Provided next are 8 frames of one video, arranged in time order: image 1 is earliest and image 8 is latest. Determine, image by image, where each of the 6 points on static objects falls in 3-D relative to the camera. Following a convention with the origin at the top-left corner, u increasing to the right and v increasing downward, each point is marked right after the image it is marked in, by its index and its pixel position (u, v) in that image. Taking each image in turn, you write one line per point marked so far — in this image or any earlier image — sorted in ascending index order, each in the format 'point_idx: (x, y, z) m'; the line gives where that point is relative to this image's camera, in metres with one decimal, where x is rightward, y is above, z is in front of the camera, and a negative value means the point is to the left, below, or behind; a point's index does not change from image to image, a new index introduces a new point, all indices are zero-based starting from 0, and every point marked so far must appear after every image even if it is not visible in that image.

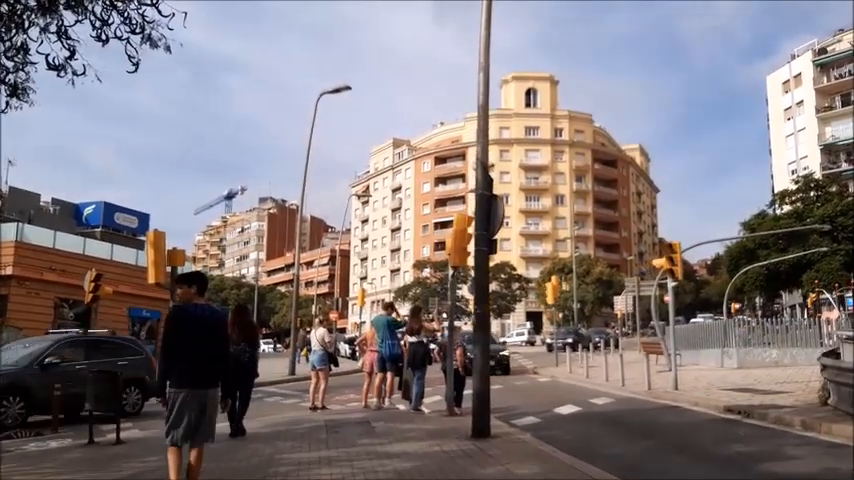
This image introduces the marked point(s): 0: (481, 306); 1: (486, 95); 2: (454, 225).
0: (+0.6, -0.7, +9.3) m
1: (+0.7, +1.8, +9.9) m
2: (+0.4, +0.2, +11.4) m
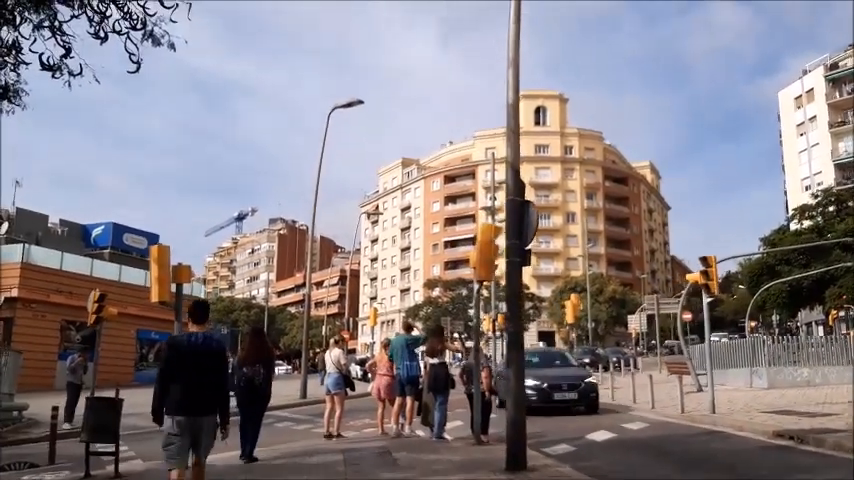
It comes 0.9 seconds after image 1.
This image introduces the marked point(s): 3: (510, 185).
0: (+0.9, -0.9, +8.5) m
1: (+1.0, +1.7, +9.1) m
2: (+0.7, 0.0, +10.6) m
3: (+0.9, +0.6, +8.8) m
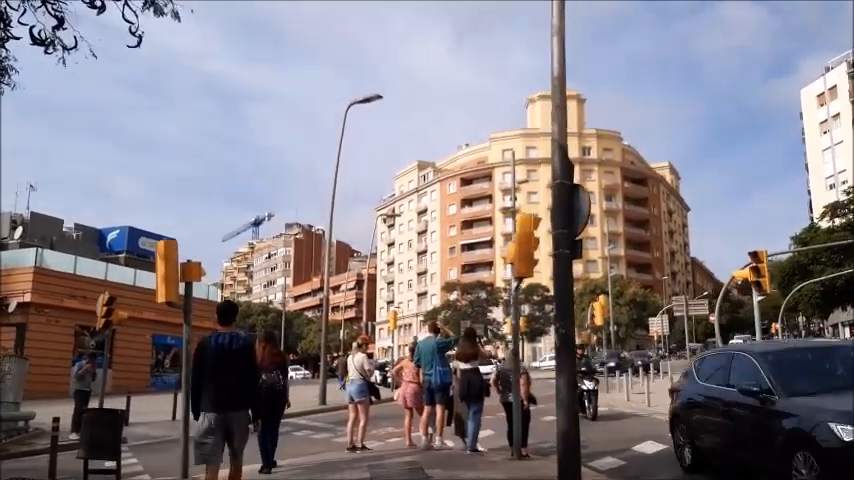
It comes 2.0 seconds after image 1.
0: (+1.3, -0.8, +7.5) m
1: (+1.3, +1.7, +8.1) m
2: (+1.1, +0.1, +9.6) m
3: (+1.2, +0.7, +7.8) m
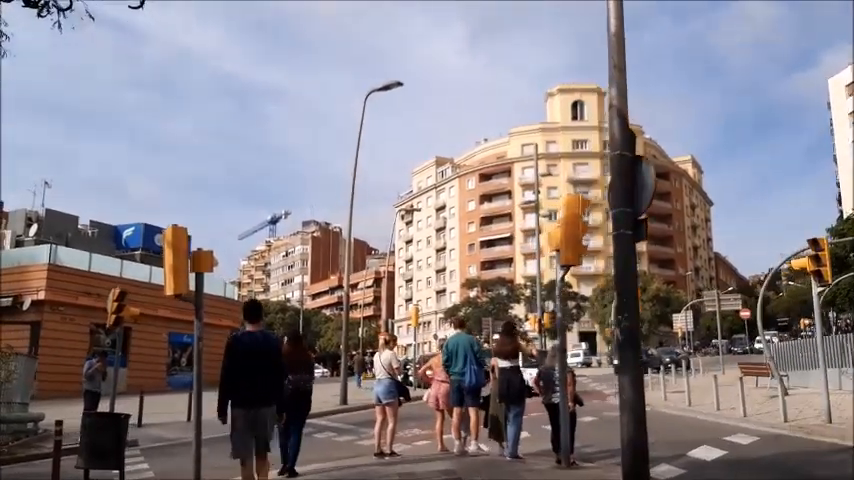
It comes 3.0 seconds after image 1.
0: (+1.6, -0.6, +6.5) m
1: (+1.7, +1.9, +7.1) m
2: (+1.4, +0.3, +8.6) m
3: (+1.6, +0.9, +6.8) m
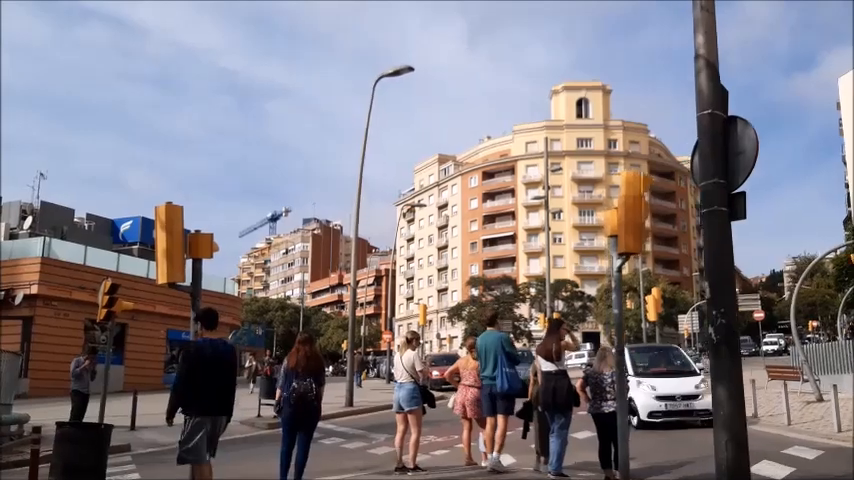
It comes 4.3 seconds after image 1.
0: (+1.9, -0.4, +5.3) m
1: (+2.0, +2.1, +5.9) m
2: (+1.8, +0.5, +7.4) m
3: (+1.9, +1.0, +5.6) m
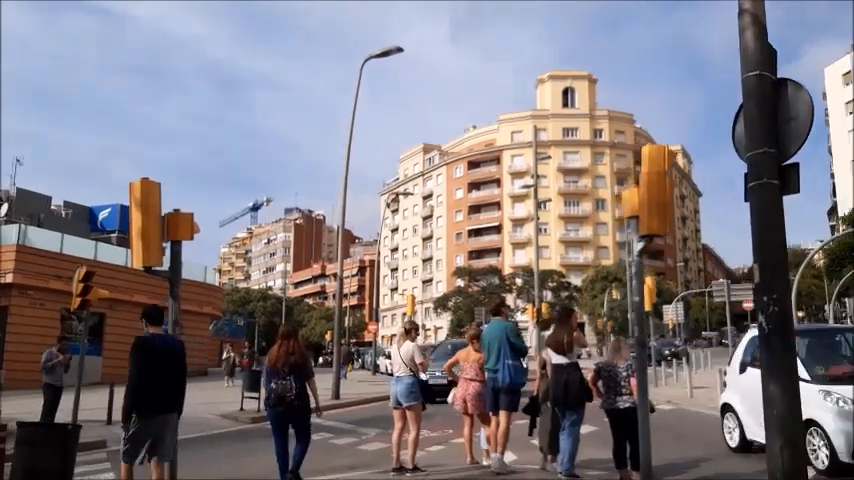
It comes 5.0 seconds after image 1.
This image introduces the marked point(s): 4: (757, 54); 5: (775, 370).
0: (+2.0, -0.3, +4.6) m
1: (+2.1, +2.2, +5.3) m
2: (+1.8, +0.6, +6.7) m
3: (+2.0, +1.1, +5.0) m
4: (+2.0, +1.1, +4.9) m
5: (+1.9, -0.7, +4.5) m
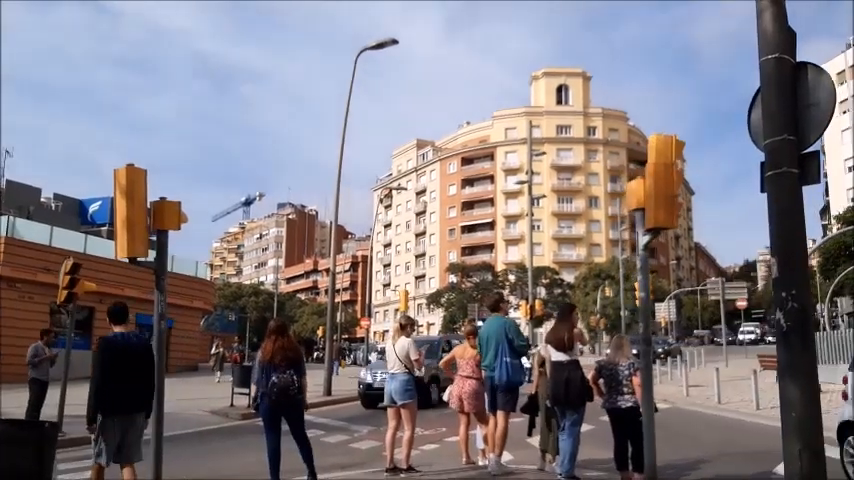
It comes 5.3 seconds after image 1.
0: (+2.0, -0.3, +4.4) m
1: (+2.1, +2.2, +5.0) m
2: (+1.8, +0.7, +6.5) m
3: (+2.0, +1.2, +4.7) m
4: (+2.0, +1.2, +4.7) m
5: (+1.9, -0.7, +4.3) m
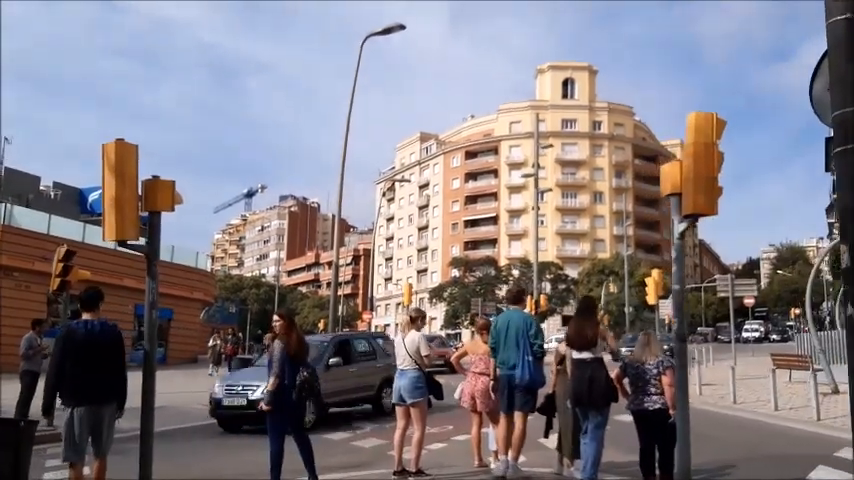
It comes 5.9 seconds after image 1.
0: (+2.1, -0.2, +3.8) m
1: (+2.2, +2.3, +4.4) m
2: (+1.9, +0.7, +5.9) m
3: (+2.1, +1.3, +4.2) m
4: (+2.1, +1.2, +4.1) m
5: (+2.0, -0.6, +3.8) m
